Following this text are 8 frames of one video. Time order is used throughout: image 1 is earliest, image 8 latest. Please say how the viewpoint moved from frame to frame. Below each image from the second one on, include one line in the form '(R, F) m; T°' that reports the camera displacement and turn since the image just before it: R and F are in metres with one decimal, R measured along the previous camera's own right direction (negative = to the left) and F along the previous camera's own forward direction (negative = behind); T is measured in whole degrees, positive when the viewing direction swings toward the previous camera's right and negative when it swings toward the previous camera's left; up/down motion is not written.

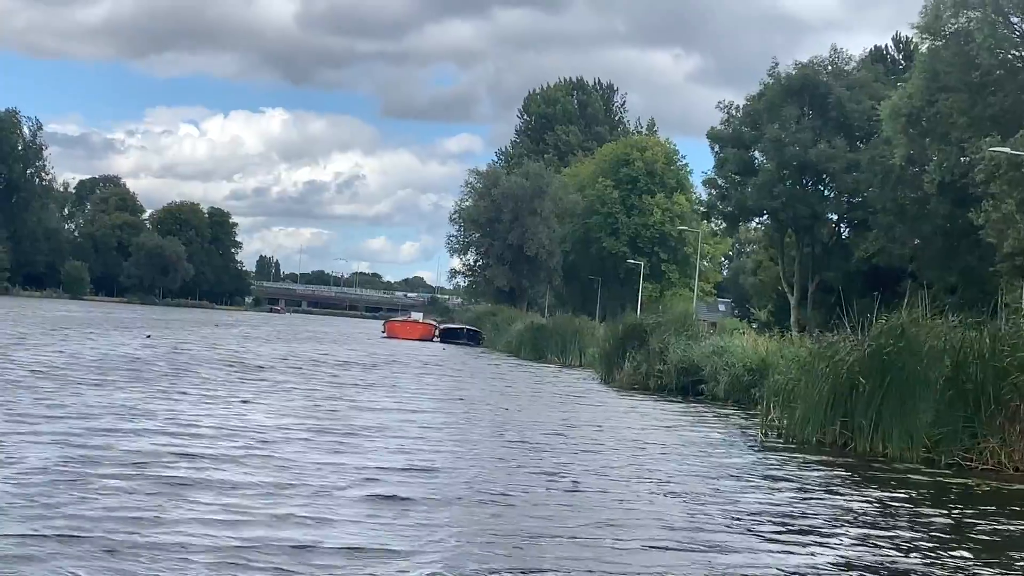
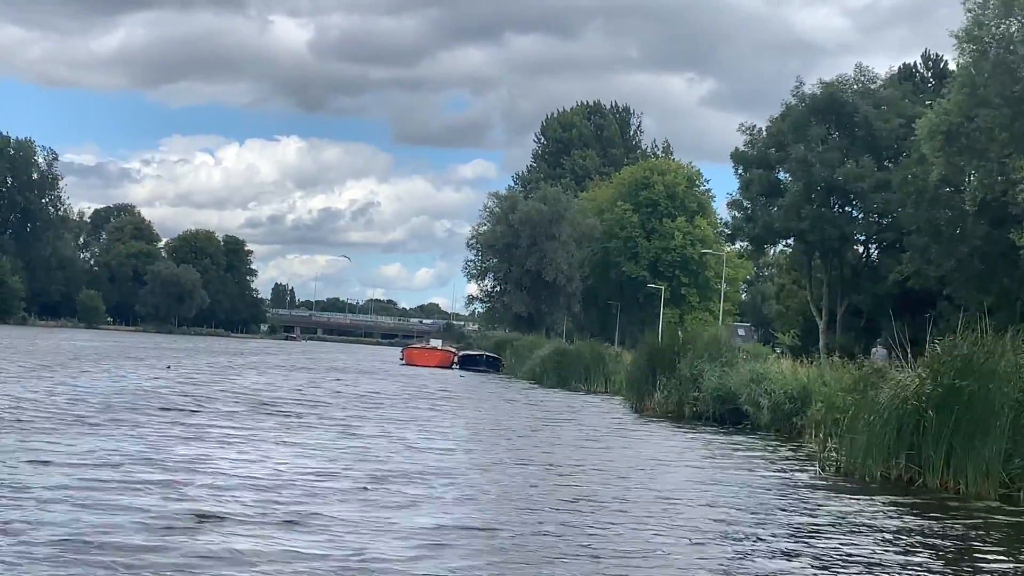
(-0.2, +0.8) m; -1°
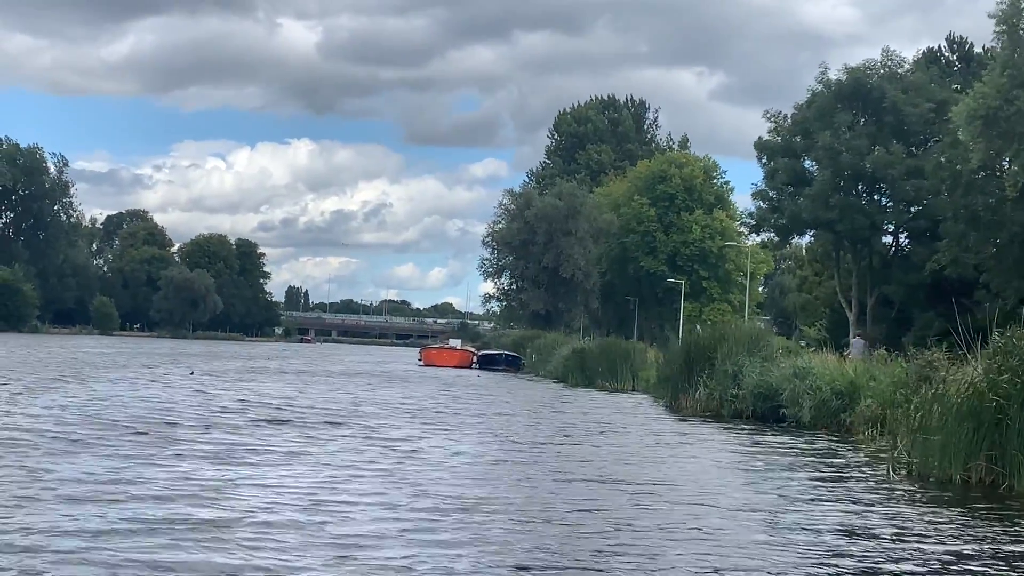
(-0.2, +1.0) m; -1°
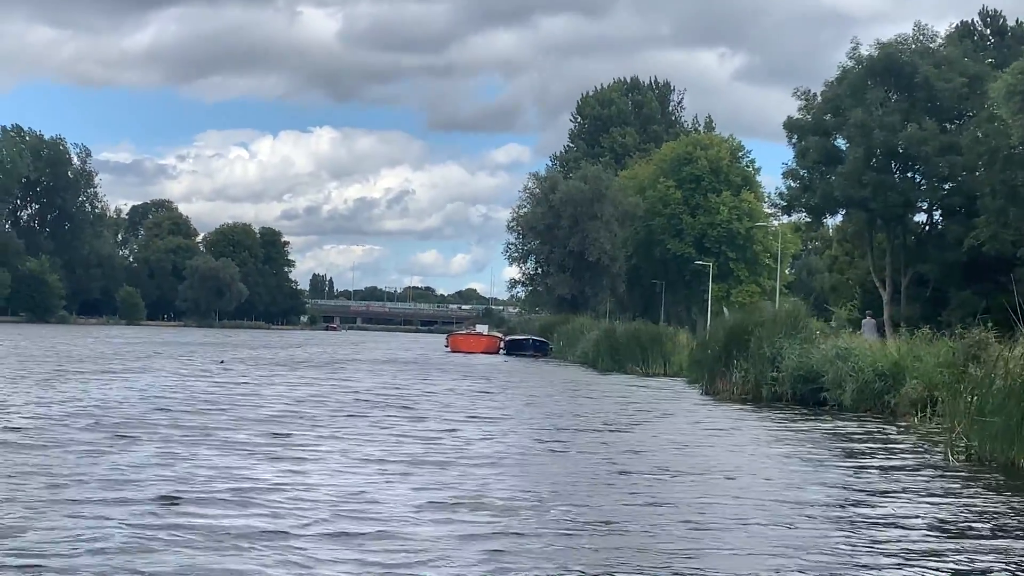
(-0.1, +0.5) m; -1°
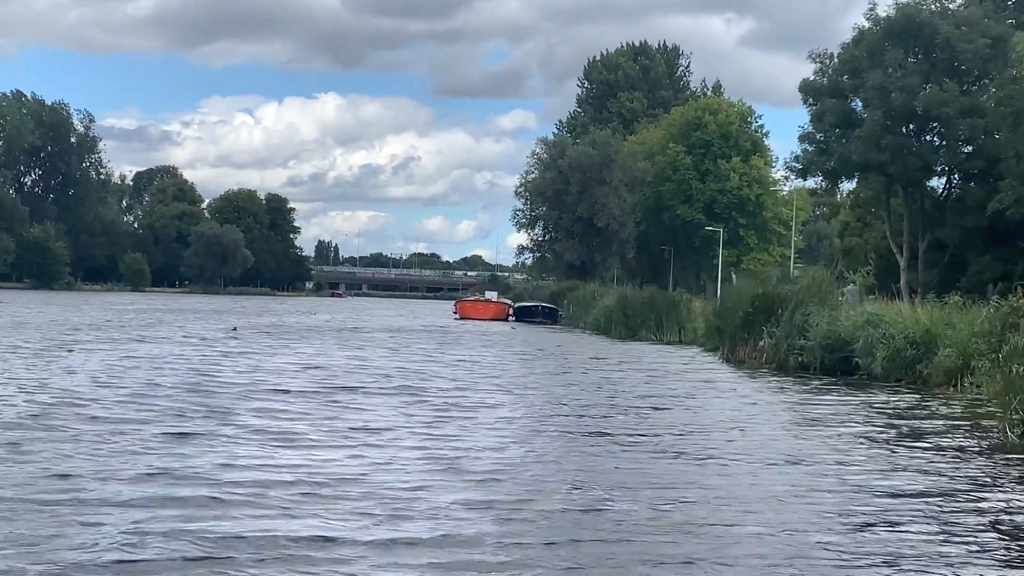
(-0.1, +0.7) m; 0°
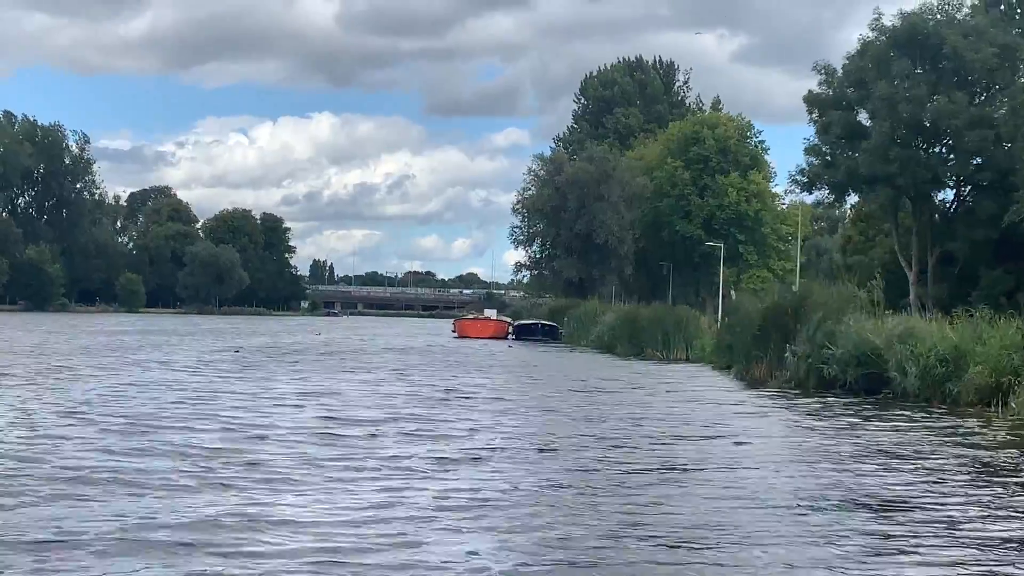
(-0.1, +0.7) m; 0°
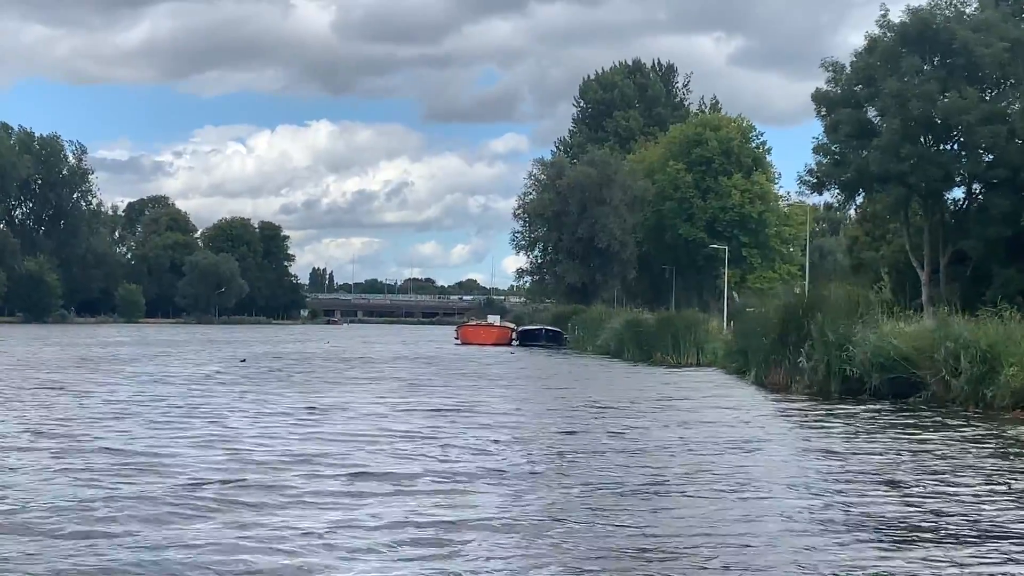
(-0.1, +0.7) m; 0°
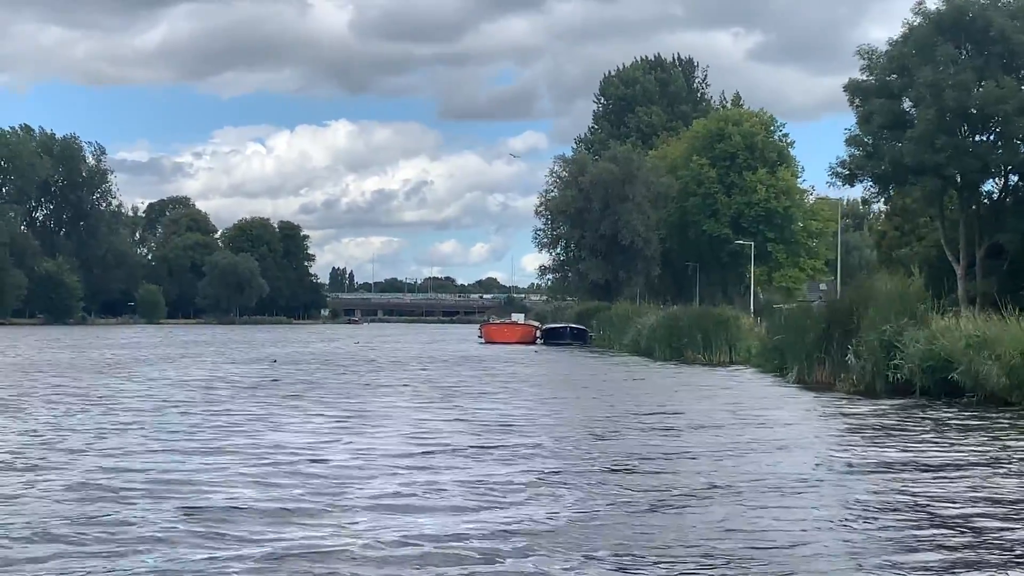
(-0.1, +0.7) m; -1°
